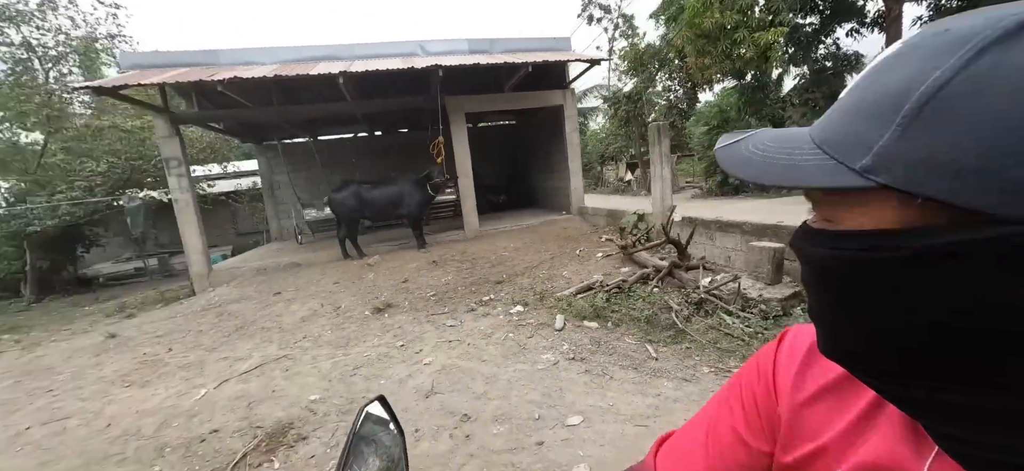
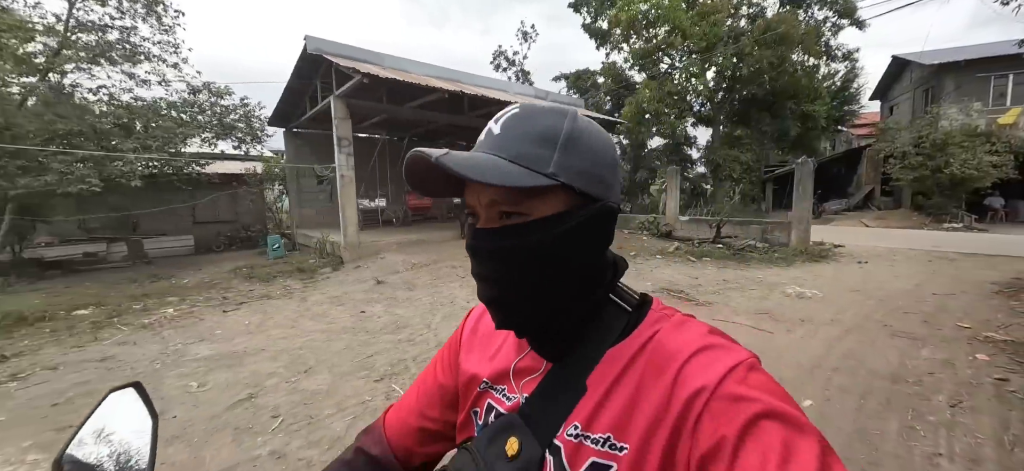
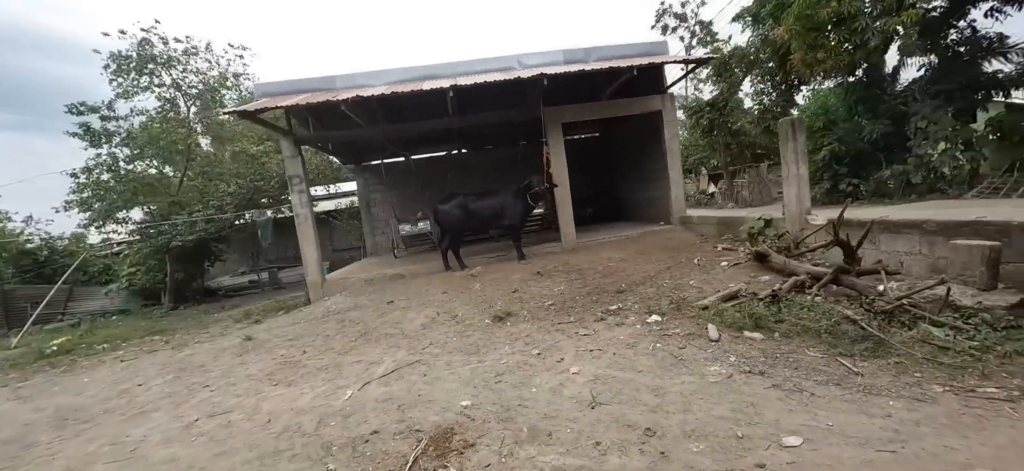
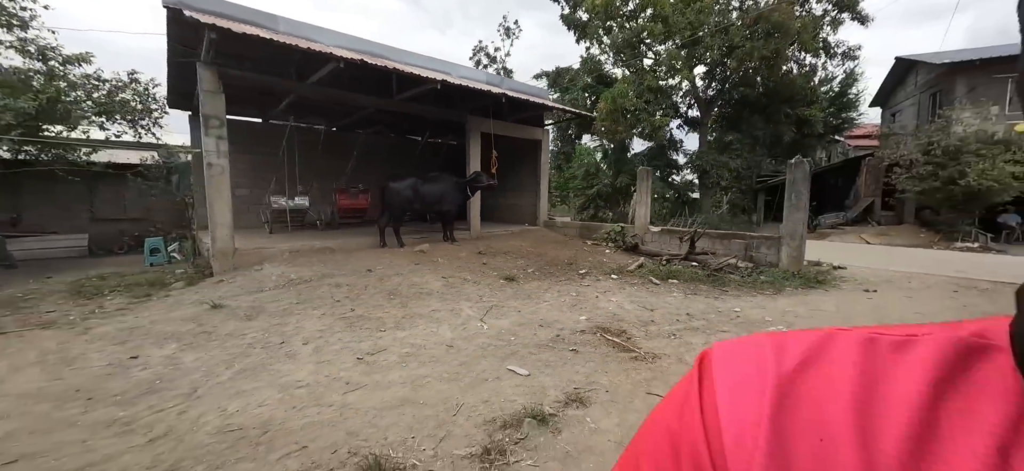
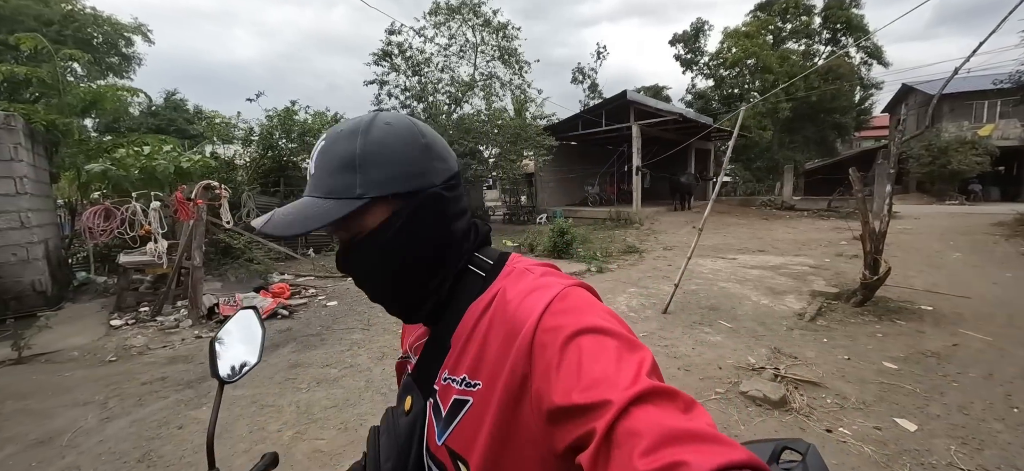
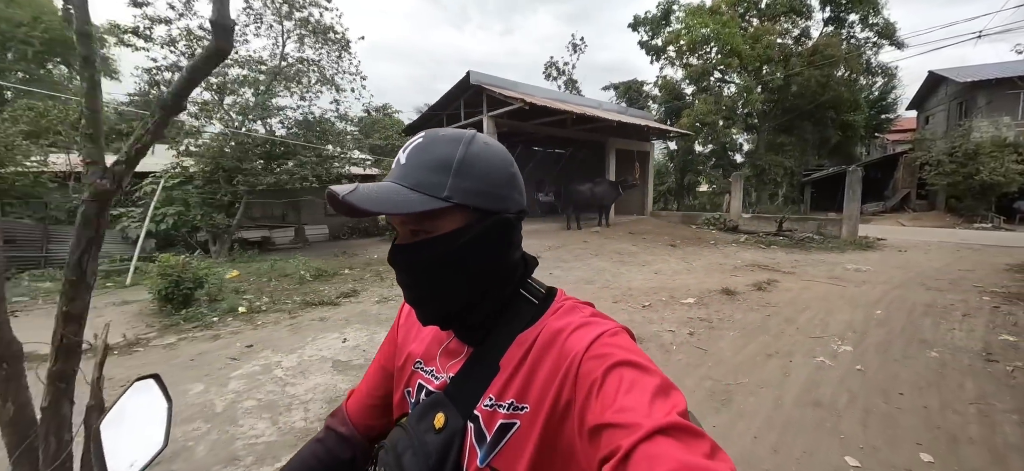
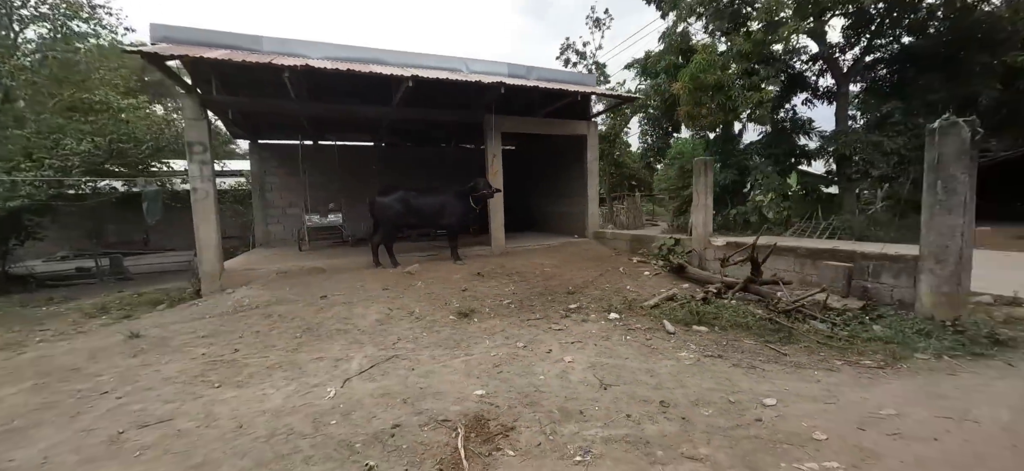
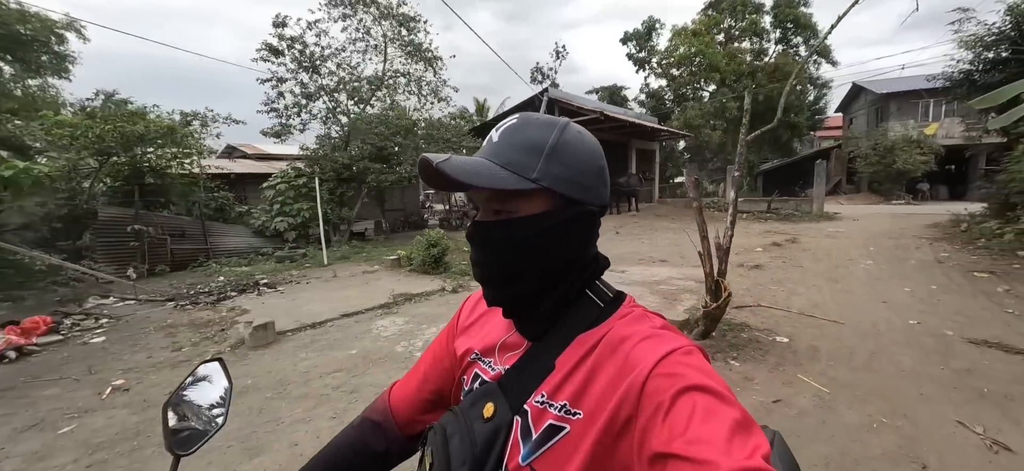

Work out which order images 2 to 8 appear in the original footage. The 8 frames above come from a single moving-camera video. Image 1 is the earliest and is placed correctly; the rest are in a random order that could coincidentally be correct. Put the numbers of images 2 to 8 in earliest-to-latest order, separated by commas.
3, 7, 4, 2, 6, 8, 5
